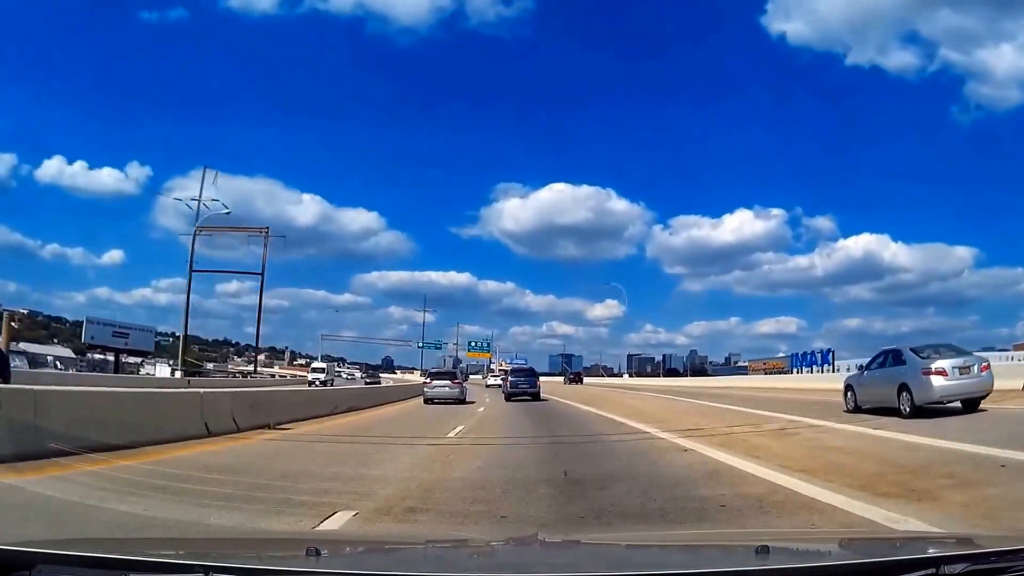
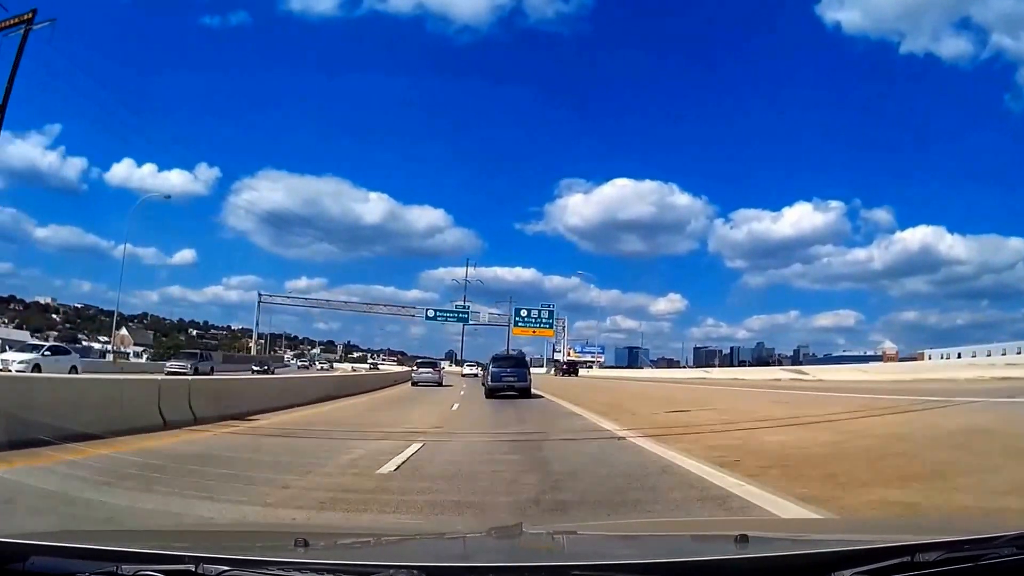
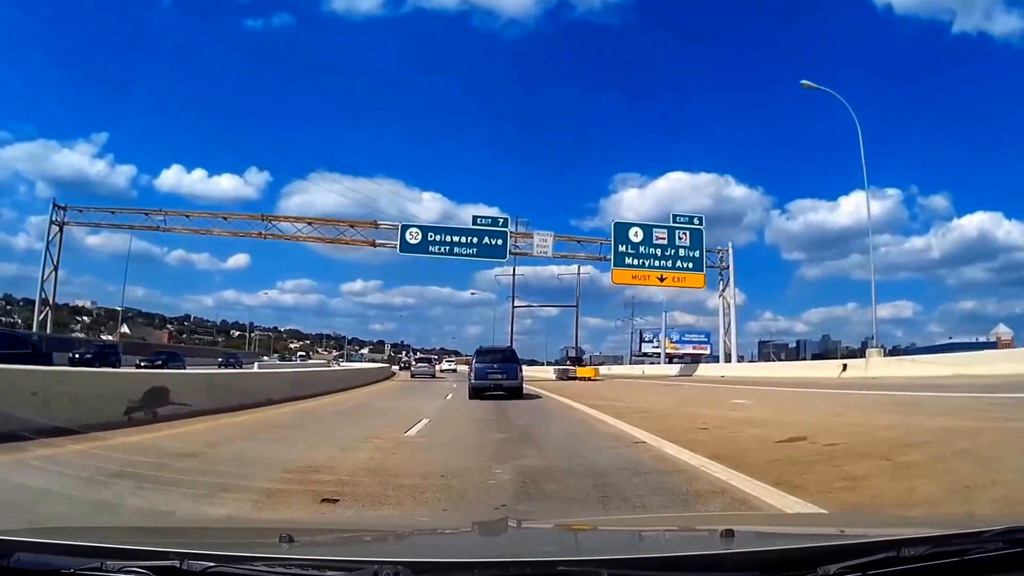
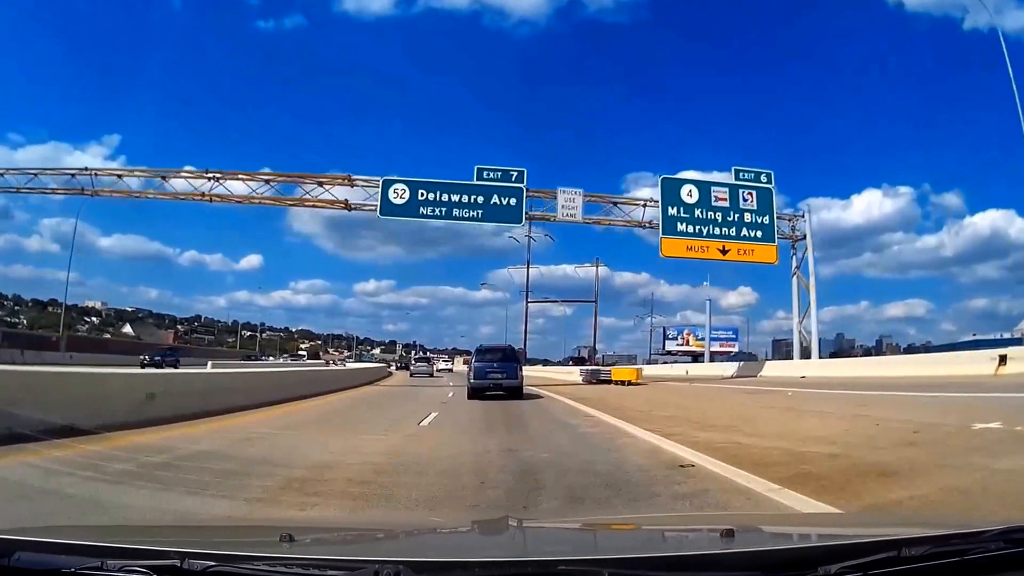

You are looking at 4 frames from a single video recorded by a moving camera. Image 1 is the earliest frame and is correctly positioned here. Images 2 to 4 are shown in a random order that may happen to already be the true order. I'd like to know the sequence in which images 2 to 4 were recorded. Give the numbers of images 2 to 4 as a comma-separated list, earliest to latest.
2, 3, 4
